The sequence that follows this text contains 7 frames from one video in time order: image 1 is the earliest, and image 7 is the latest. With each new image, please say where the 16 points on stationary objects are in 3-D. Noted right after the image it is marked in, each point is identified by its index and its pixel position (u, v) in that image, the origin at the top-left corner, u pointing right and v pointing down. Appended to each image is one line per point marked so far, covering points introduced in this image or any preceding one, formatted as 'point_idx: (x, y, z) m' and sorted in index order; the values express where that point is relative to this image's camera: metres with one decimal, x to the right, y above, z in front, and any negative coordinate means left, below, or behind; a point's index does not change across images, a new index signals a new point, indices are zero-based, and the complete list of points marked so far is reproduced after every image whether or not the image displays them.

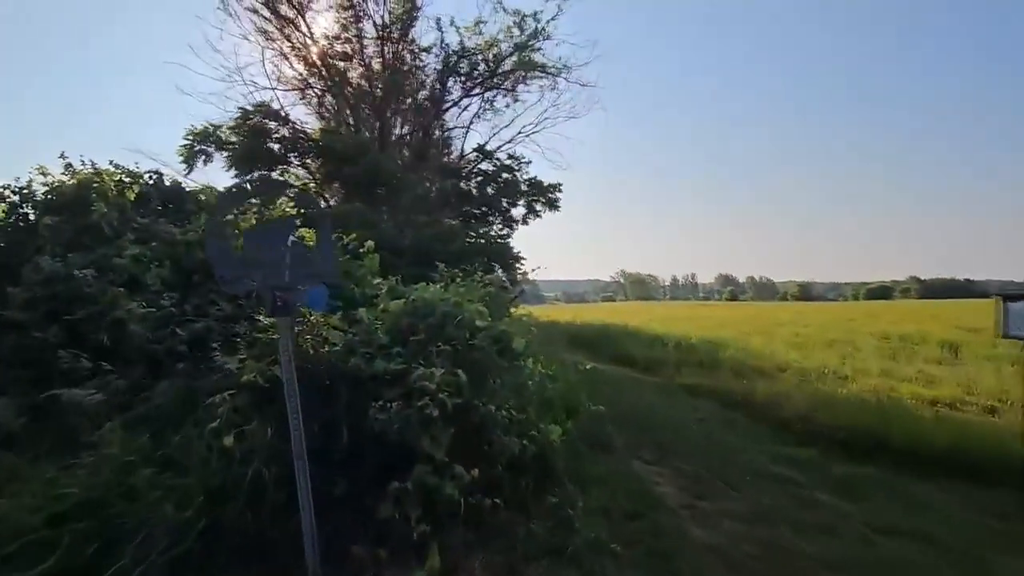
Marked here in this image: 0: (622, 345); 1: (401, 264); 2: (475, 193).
0: (+4.0, -2.1, +19.3) m
1: (-2.3, +0.5, +12.0) m
2: (-1.2, +3.1, +18.2) m
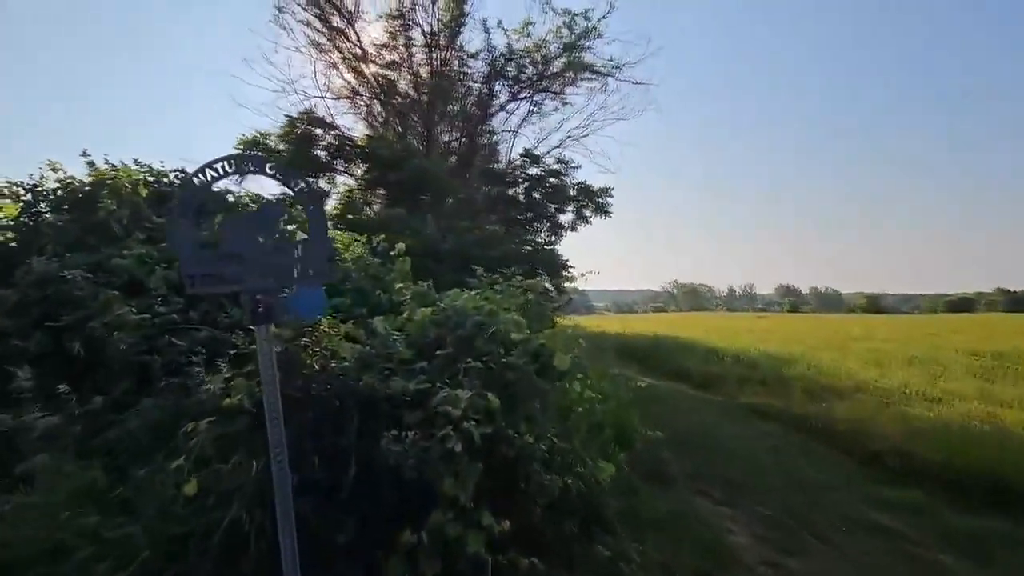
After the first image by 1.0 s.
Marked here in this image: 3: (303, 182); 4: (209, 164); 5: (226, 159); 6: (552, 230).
0: (+5.6, -2.4, +17.6) m
1: (-1.3, +0.3, +11.1) m
2: (+0.3, +2.8, +17.1) m
3: (-1.7, +0.8, +4.2) m
4: (-2.4, +1.0, +4.0) m
5: (-2.2, +1.0, +4.0) m
6: (+1.4, +2.0, +18.0) m
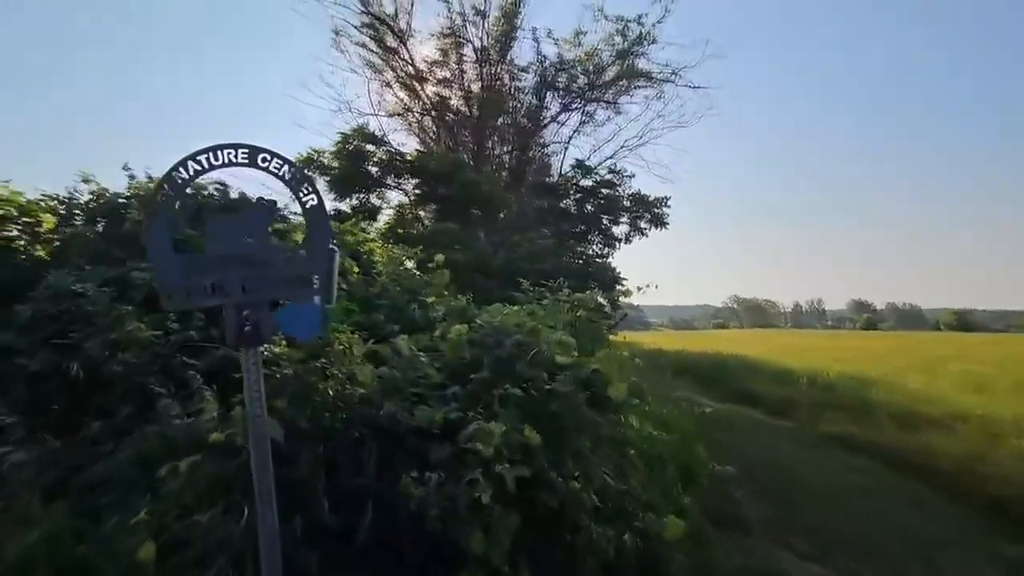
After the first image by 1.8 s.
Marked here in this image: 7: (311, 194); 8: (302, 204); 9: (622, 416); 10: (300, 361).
0: (+7.2, -2.9, +16.0) m
1: (-0.3, 0.0, +10.3) m
2: (+1.9, +2.4, +16.2) m
3: (-1.4, +0.7, +3.5) m
4: (-2.1, +0.9, +3.4) m
5: (-2.0, +0.9, +3.4) m
6: (+3.1, +1.5, +16.9) m
7: (-1.4, +0.7, +3.5) m
8: (-1.5, +0.6, +3.5) m
9: (+1.3, -1.5, +5.9) m
10: (-2.0, -0.7, +4.8) m
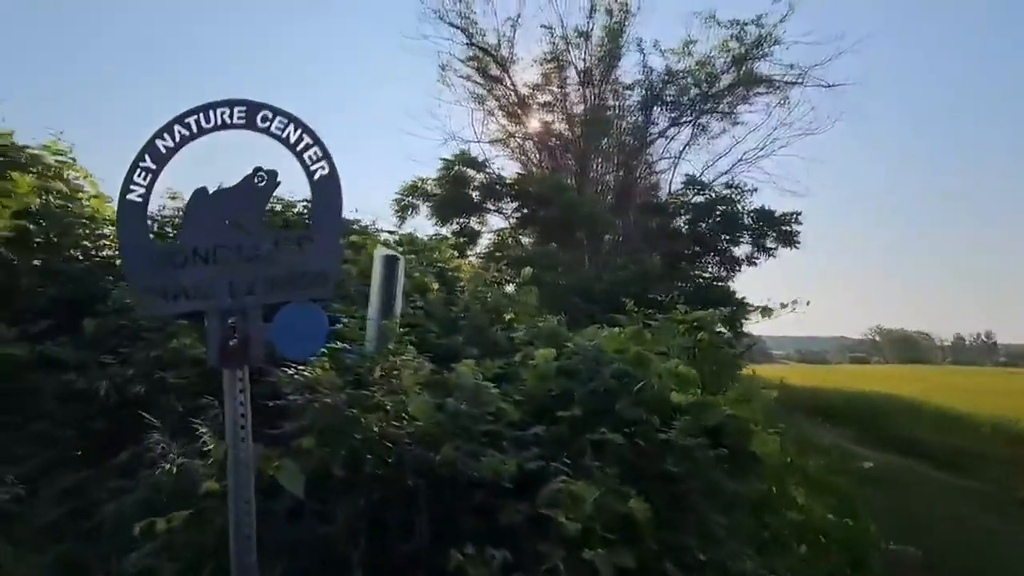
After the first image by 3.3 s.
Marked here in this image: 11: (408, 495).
0: (+10.0, -3.5, +12.8) m
1: (+1.5, -0.4, +9.0) m
2: (+4.9, +1.7, +14.4) m
3: (-1.0, +0.7, +2.6) m
4: (-1.7, +0.9, +2.6) m
5: (-1.6, +0.9, +2.6) m
6: (+6.2, +0.8, +14.8) m
7: (-1.0, +0.7, +2.6) m
8: (-1.0, +0.6, +2.6) m
9: (+2.1, -1.6, +4.3) m
10: (-1.3, -0.8, +3.9) m
11: (-0.8, -1.5, +3.8) m
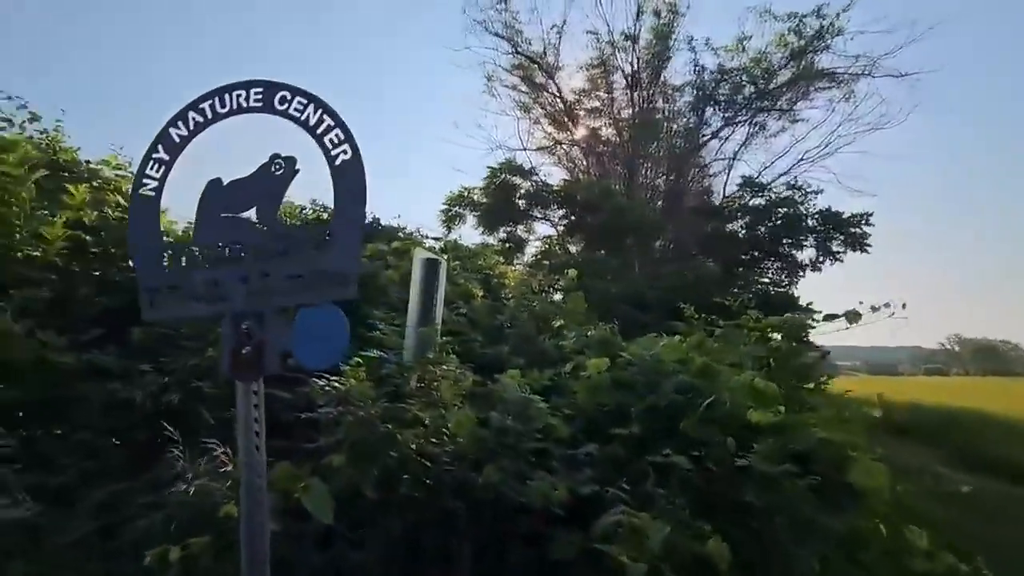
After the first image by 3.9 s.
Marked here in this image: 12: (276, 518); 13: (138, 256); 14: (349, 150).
0: (+11.1, -3.6, +11.4) m
1: (+2.3, -0.5, +8.4) m
2: (+6.2, +1.5, +13.6) m
3: (-0.8, +0.7, +2.3) m
4: (-1.5, +0.9, +2.4) m
5: (-1.4, +0.9, +2.4) m
6: (+7.5, +0.6, +13.8) m
7: (-0.8, +0.7, +2.3) m
8: (-0.8, +0.6, +2.3) m
9: (+2.5, -1.6, +3.6) m
10: (-1.0, -0.8, +3.6) m
11: (-0.4, -1.6, +3.4) m
12: (-1.5, -1.4, +3.2) m
13: (-1.7, +0.1, +2.4) m
14: (-0.7, +0.6, +2.3) m
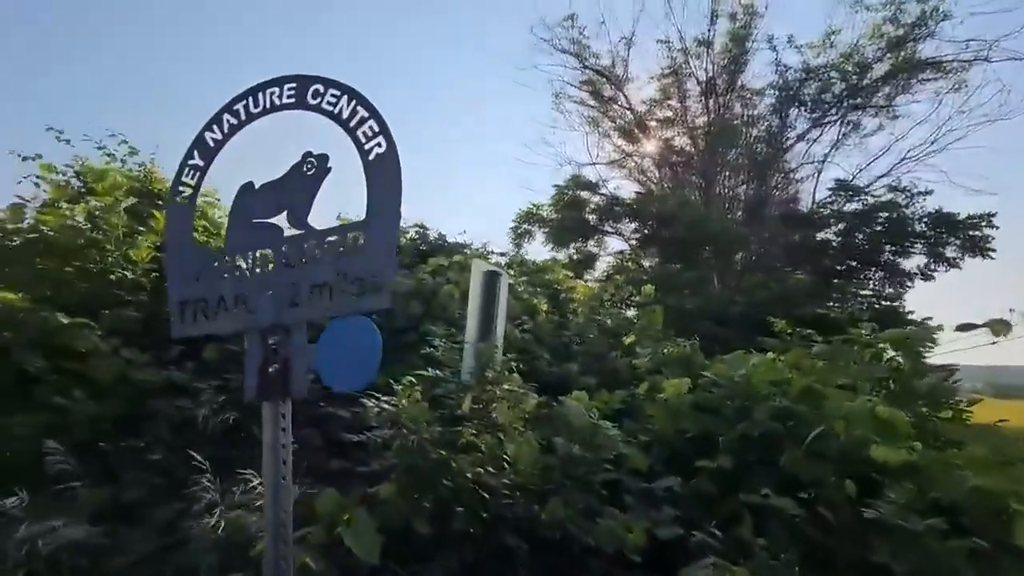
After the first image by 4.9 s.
0: (+12.6, -3.7, +9.2) m
1: (+3.4, -0.6, +7.6) m
2: (+7.9, +1.2, +12.3) m
3: (-0.5, +0.6, +2.1) m
4: (-1.3, +0.8, +2.3) m
5: (-1.1, +0.9, +2.2) m
6: (+9.2, +0.3, +12.3) m
7: (-0.5, +0.6, +2.1) m
8: (-0.6, +0.5, +2.1) m
9: (+2.9, -1.6, +2.8) m
10: (-0.5, -0.9, +3.3) m
11: (0.0, -1.6, +3.0) m
12: (-1.1, -1.5, +3.0) m
13: (-1.5, +0.1, +2.2) m
14: (-0.5, +0.6, +2.1) m
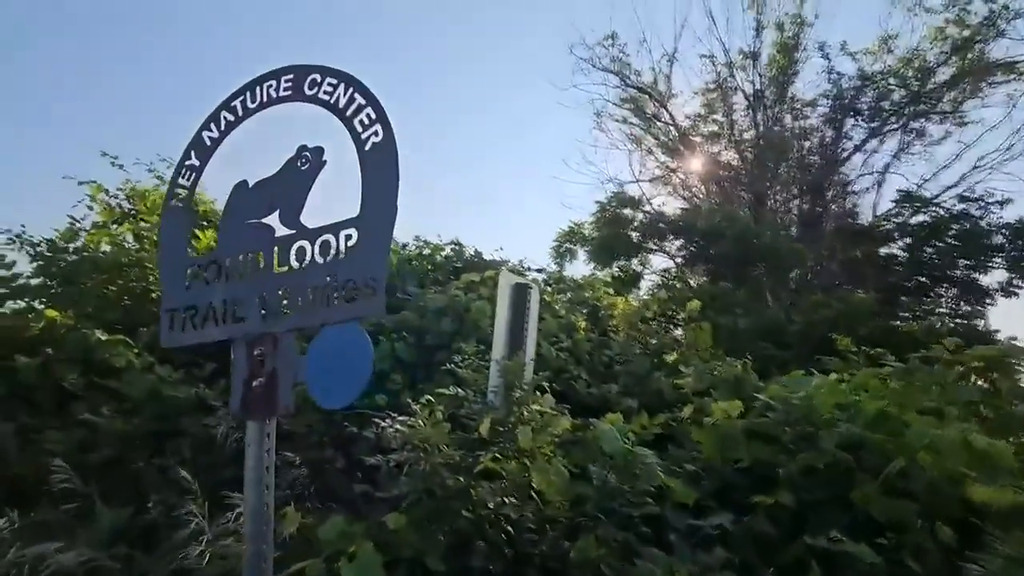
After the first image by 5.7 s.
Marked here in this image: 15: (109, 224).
0: (+13.2, -3.9, +7.7) m
1: (+3.9, -0.9, +7.0) m
2: (+8.8, +0.8, +11.3) m
3: (-0.5, +0.6, +1.9) m
4: (-1.2, +0.8, +2.2) m
5: (-1.1, +0.8, +2.1) m
6: (+10.1, -0.1, +11.2) m
7: (-0.5, +0.6, +1.9) m
8: (-0.6, +0.5, +1.9) m
9: (+3.0, -1.6, +2.3) m
10: (-0.4, -1.0, +3.1) m
11: (+0.1, -1.7, +2.7) m
12: (-1.0, -1.6, +2.7) m
13: (-1.4, +0.1, +2.1) m
14: (-0.5, +0.6, +1.9) m
15: (-4.8, +0.8, +6.1) m
